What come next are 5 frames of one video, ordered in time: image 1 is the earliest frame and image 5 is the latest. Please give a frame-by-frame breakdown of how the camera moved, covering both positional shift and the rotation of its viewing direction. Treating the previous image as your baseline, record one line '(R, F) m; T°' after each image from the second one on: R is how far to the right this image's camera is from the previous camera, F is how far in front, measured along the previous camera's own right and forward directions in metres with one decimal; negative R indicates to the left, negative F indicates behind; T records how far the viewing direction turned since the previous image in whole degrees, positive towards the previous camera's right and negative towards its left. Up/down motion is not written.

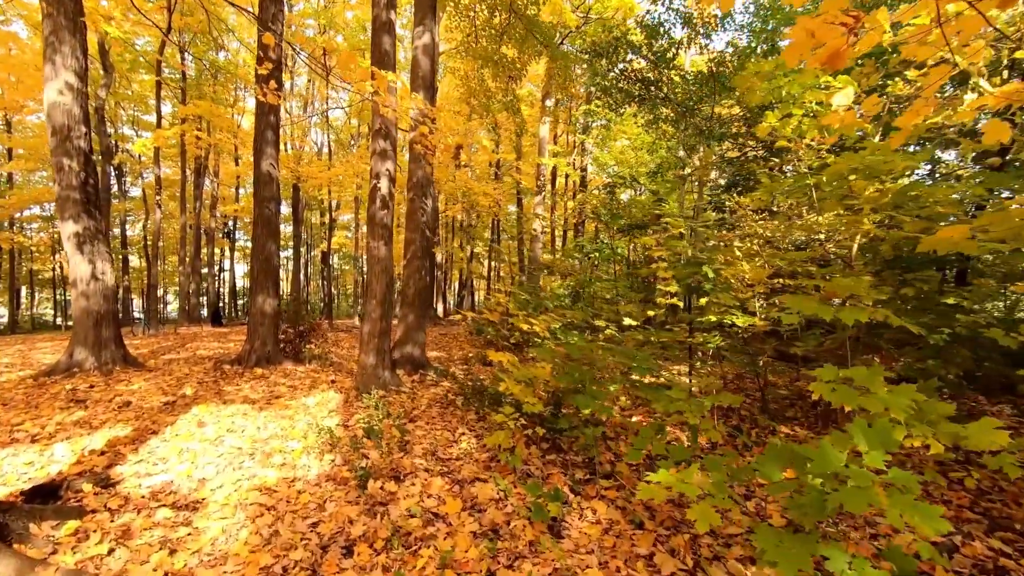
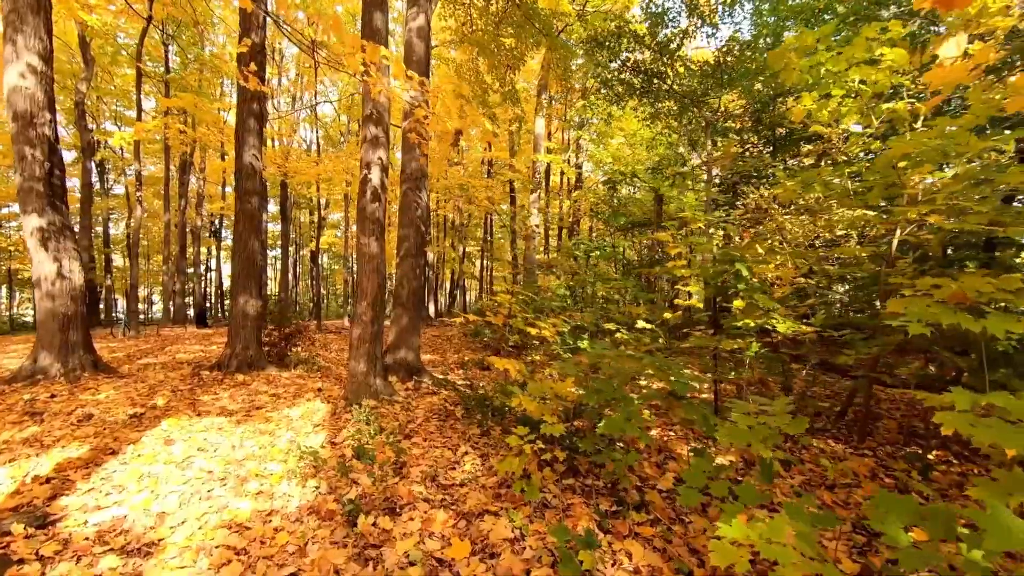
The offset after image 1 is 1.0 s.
(-0.1, +0.5) m; +1°
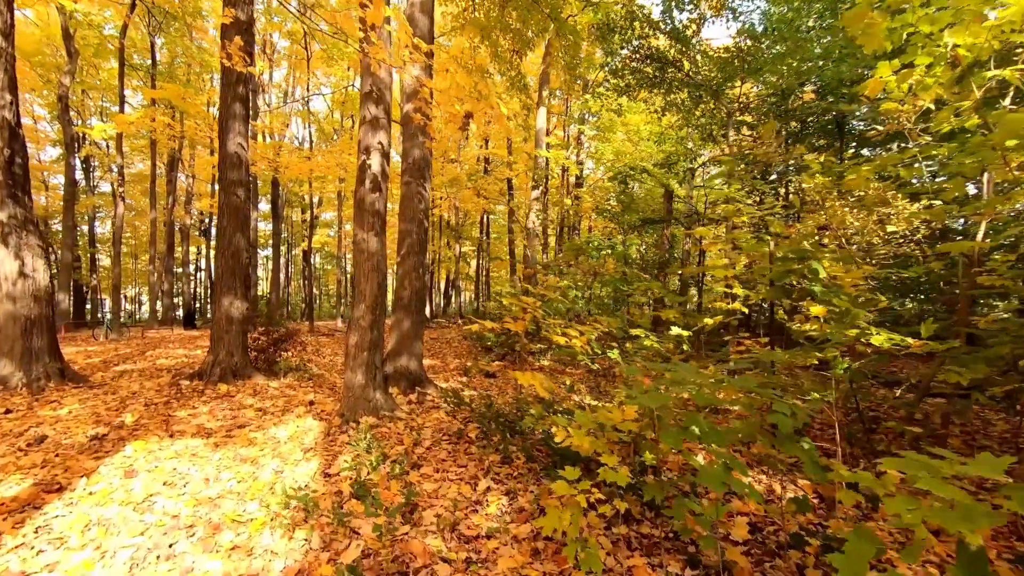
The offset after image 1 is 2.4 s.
(-0.2, +0.6) m; +1°
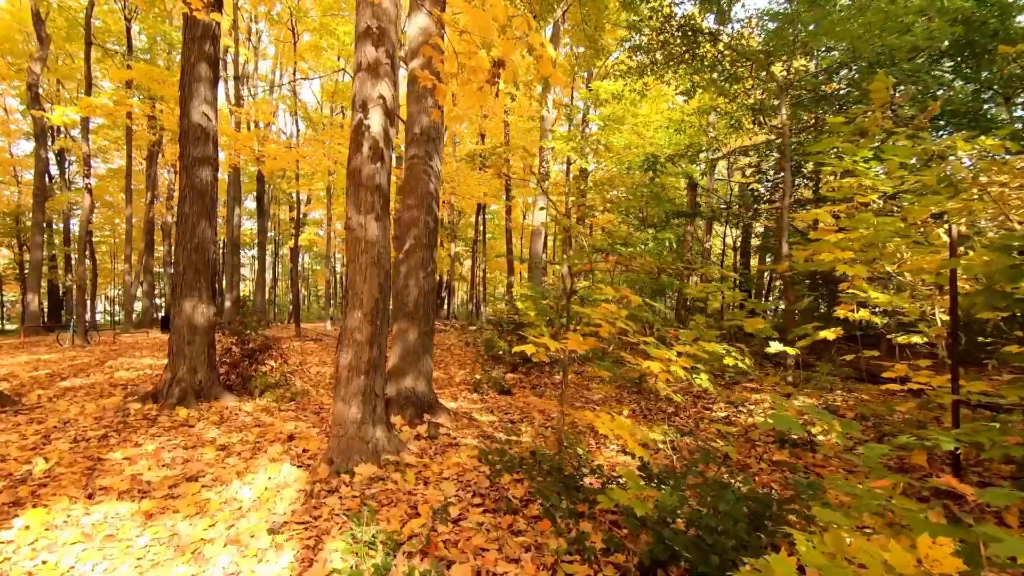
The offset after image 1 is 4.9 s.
(-0.4, +1.2) m; +1°
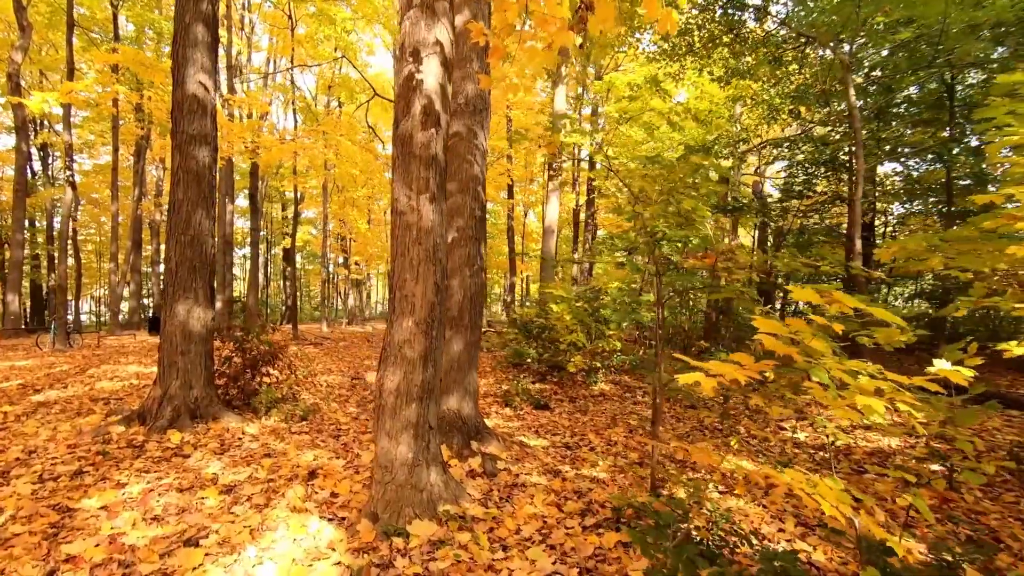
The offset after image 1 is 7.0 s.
(-0.6, +0.8) m; +1°
